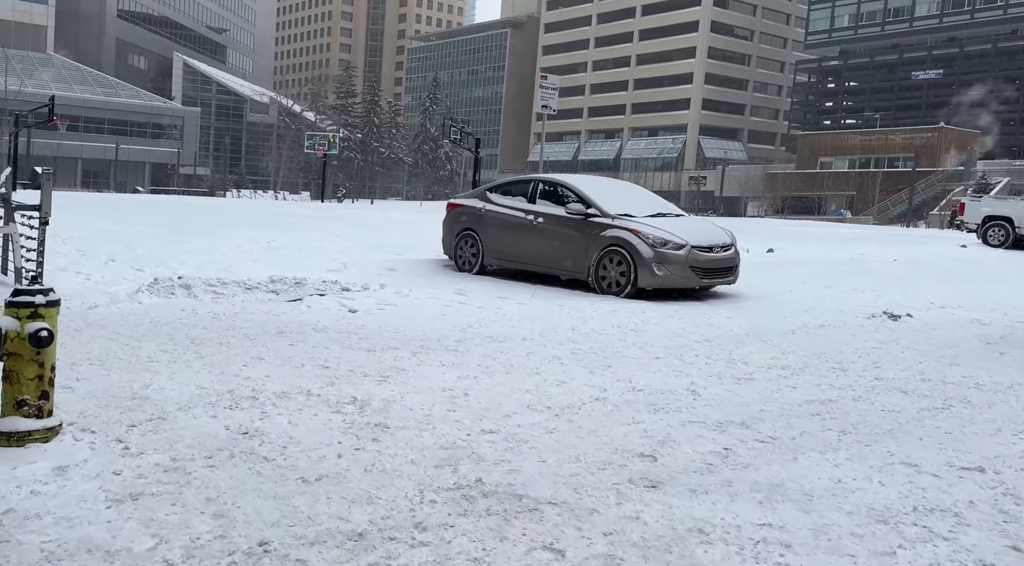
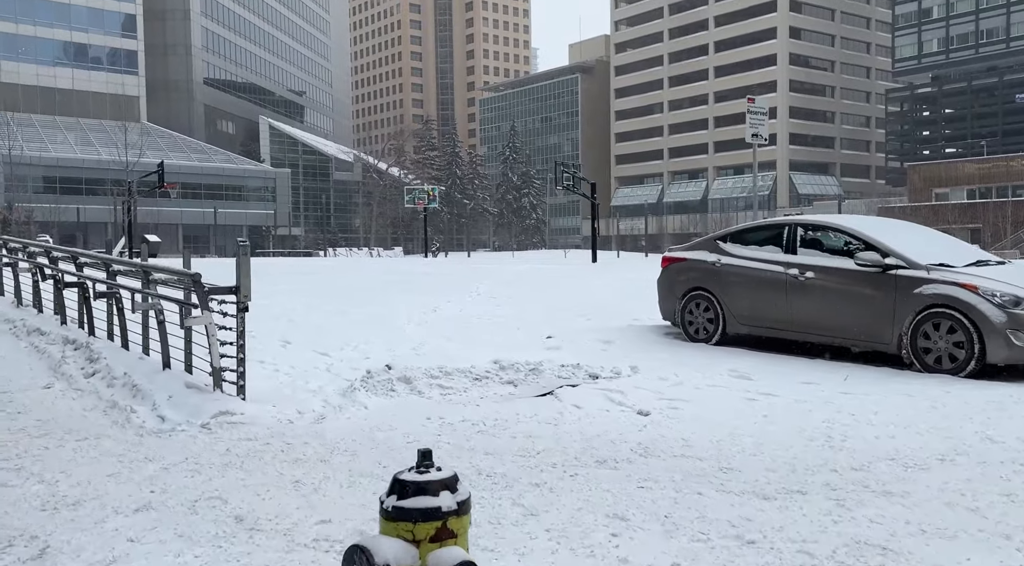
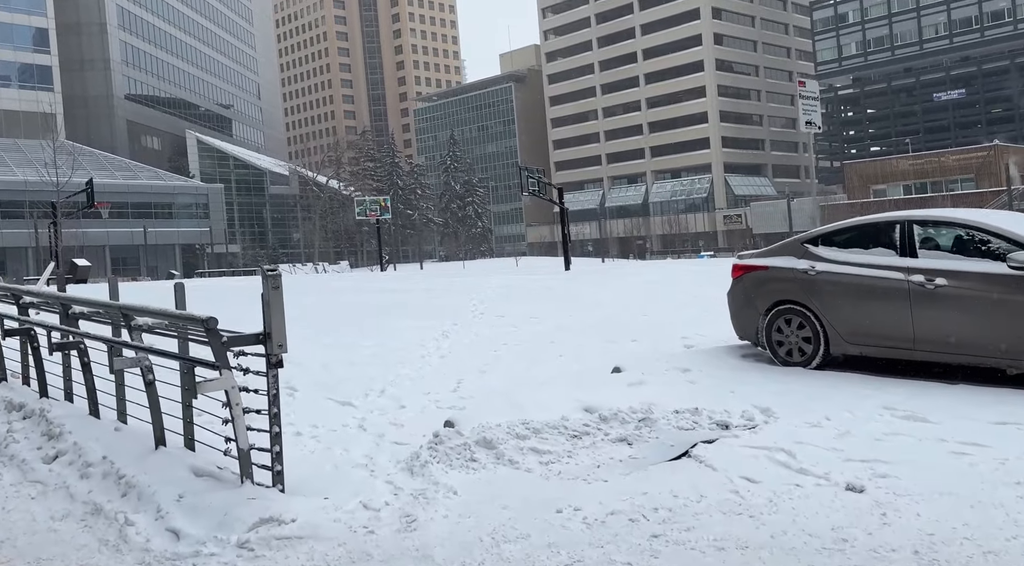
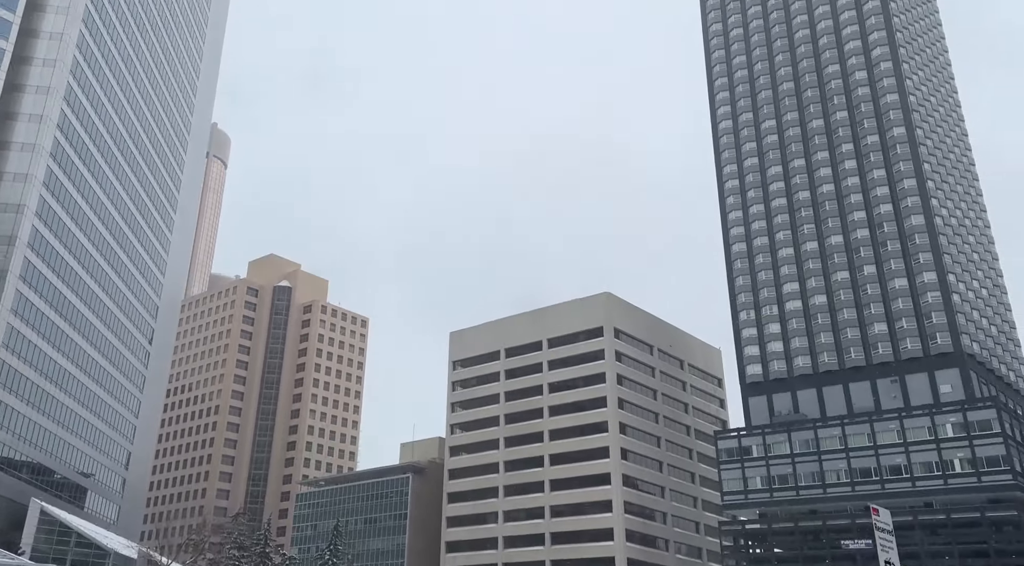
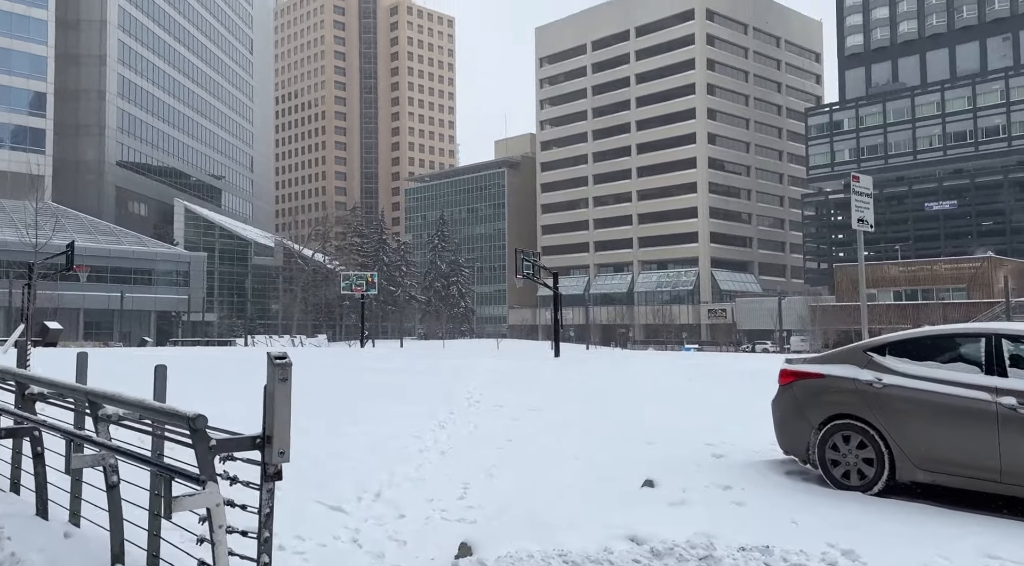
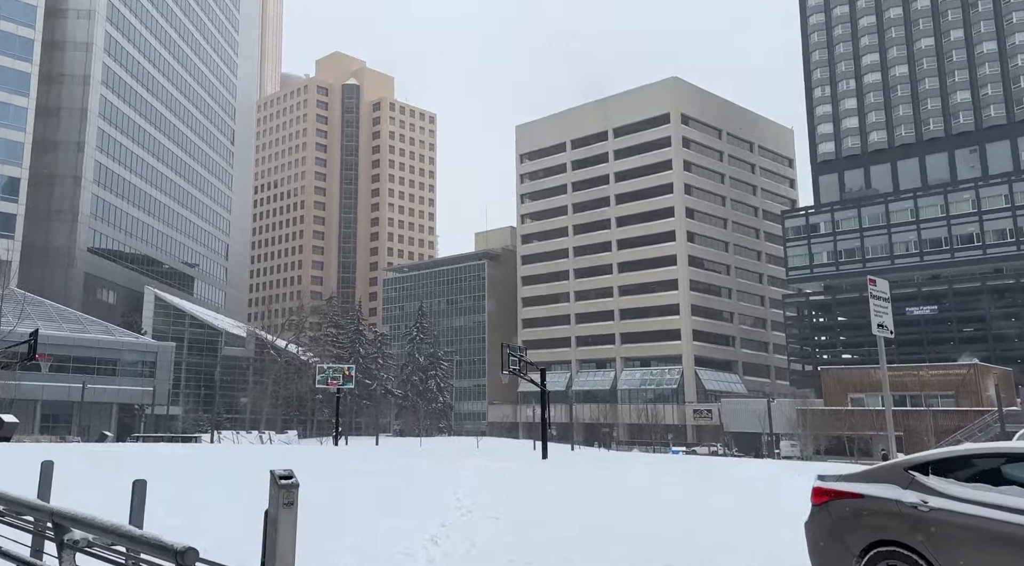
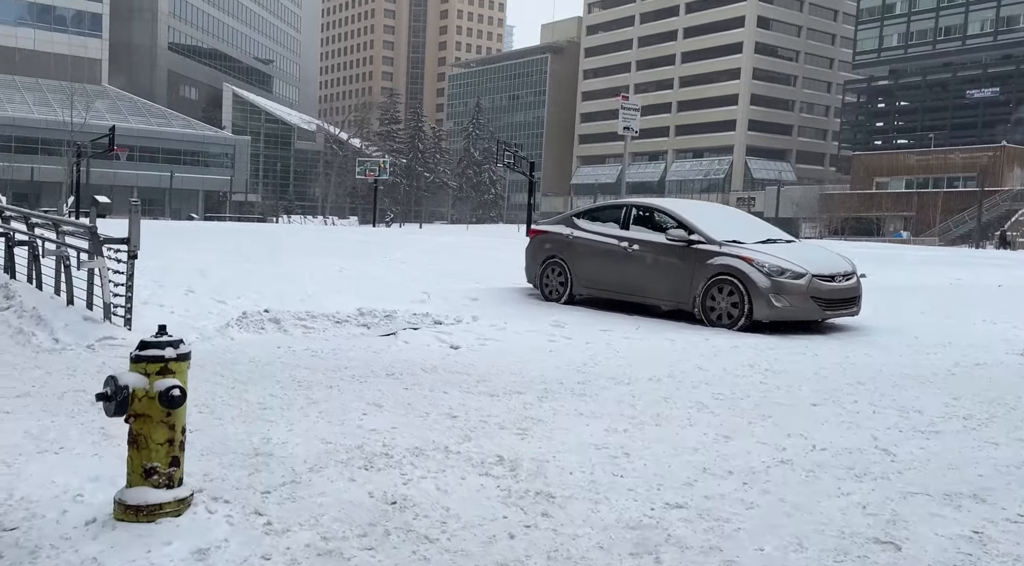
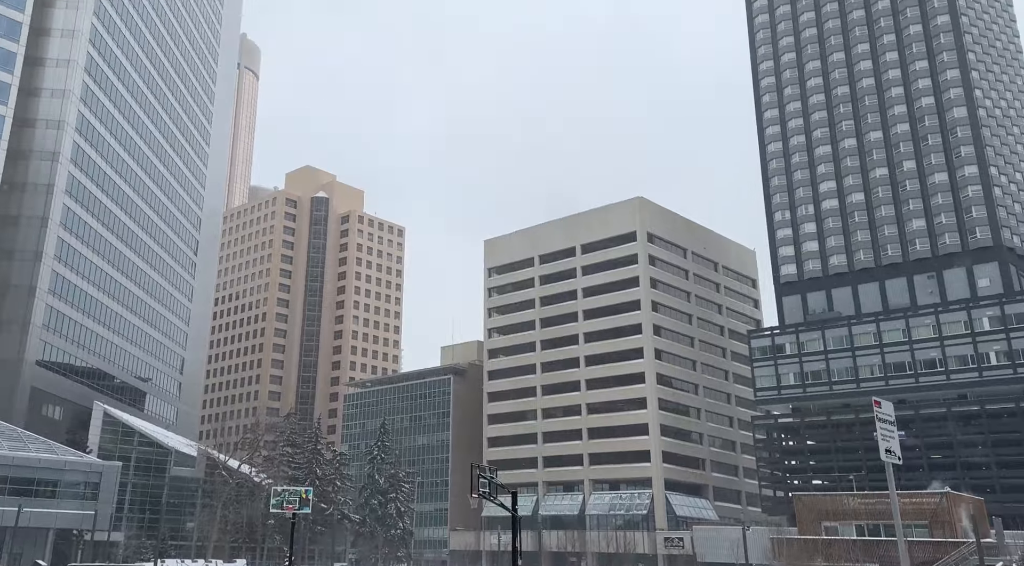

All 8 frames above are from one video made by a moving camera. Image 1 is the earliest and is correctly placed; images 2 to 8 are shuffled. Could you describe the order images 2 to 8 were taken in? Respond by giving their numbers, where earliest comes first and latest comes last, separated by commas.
7, 2, 3, 5, 6, 8, 4
